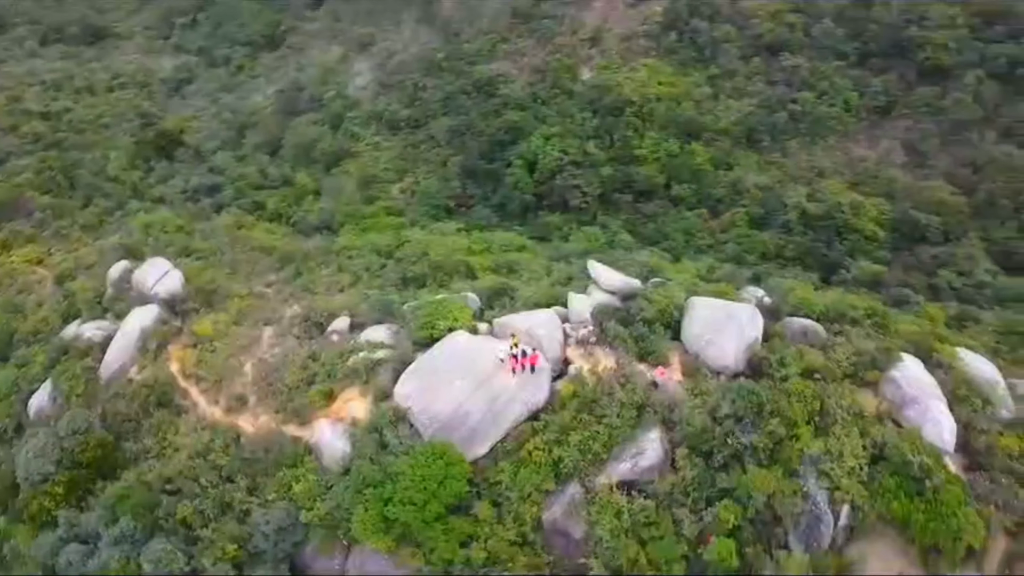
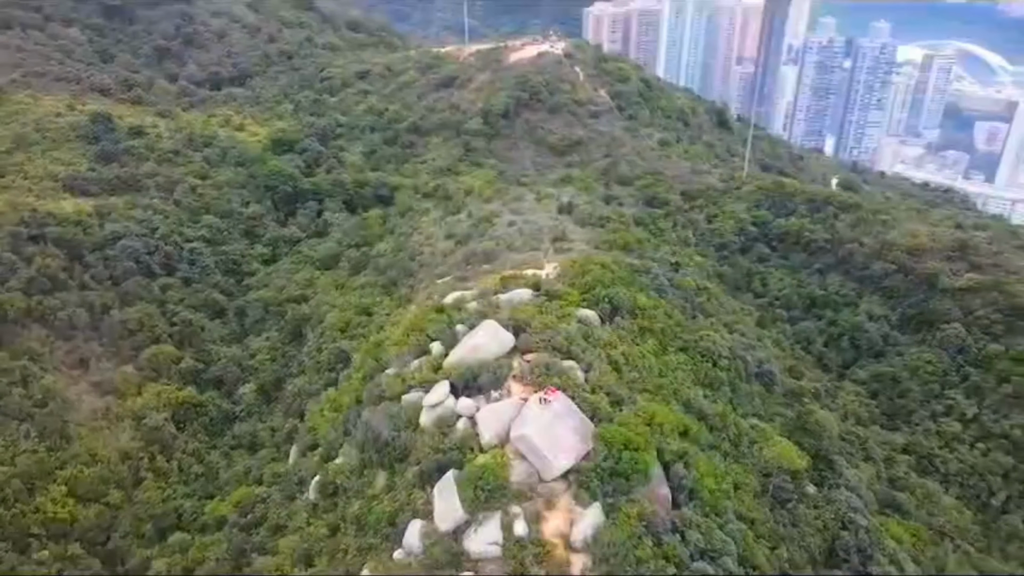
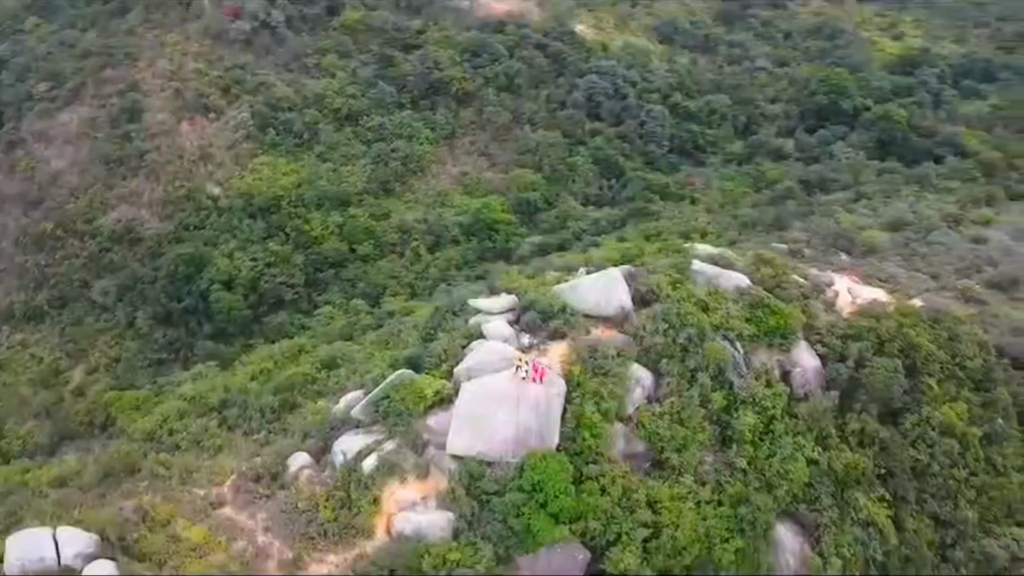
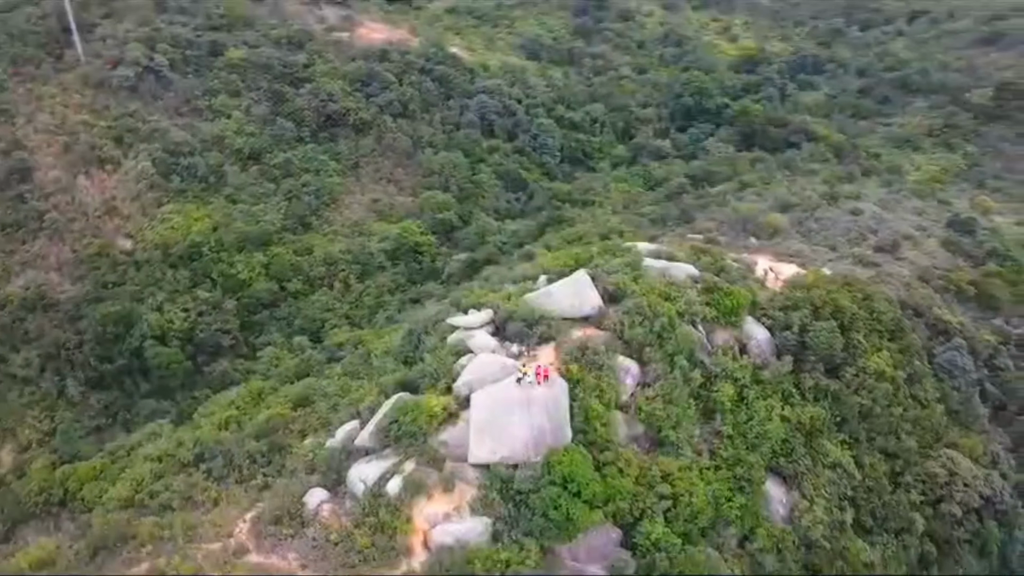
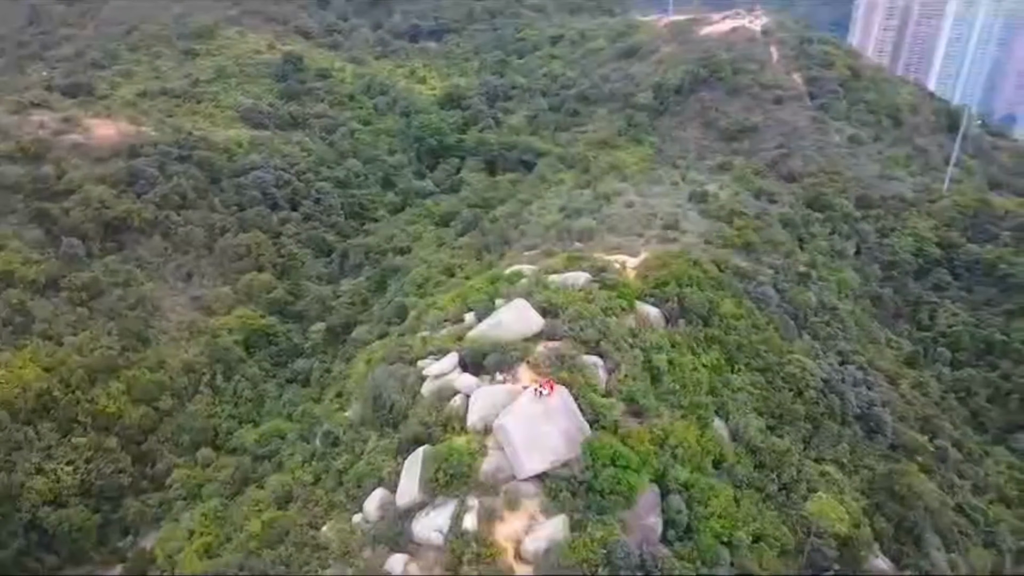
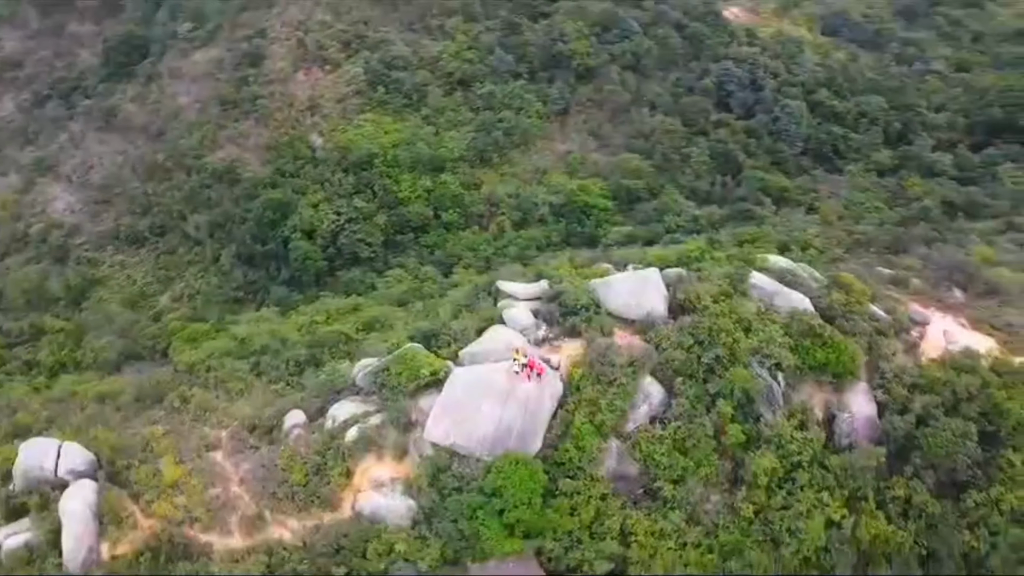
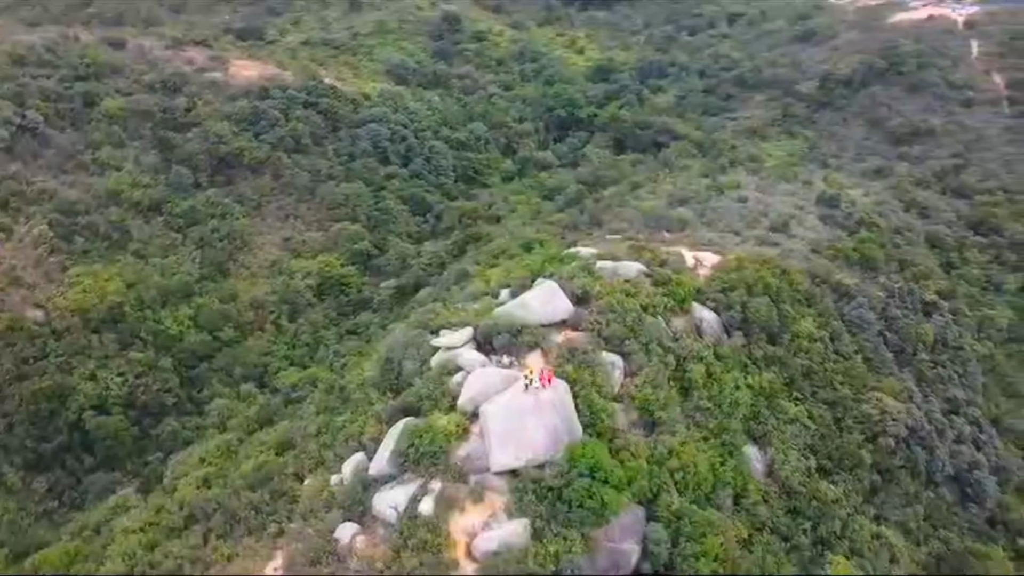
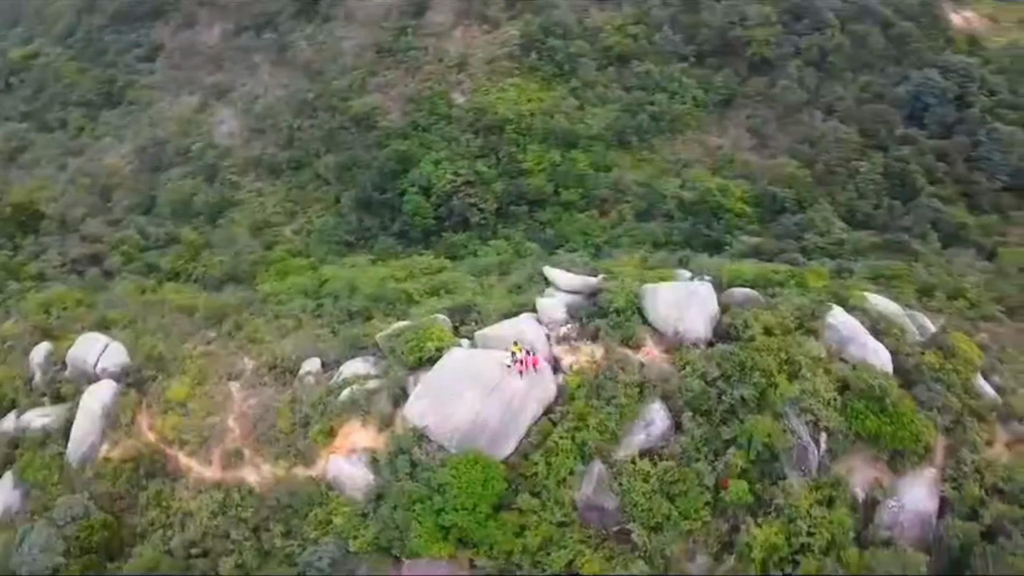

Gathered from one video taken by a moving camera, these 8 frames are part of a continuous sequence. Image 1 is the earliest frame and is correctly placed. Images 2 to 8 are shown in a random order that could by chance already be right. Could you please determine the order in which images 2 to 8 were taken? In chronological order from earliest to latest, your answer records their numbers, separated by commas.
8, 6, 3, 4, 7, 5, 2
